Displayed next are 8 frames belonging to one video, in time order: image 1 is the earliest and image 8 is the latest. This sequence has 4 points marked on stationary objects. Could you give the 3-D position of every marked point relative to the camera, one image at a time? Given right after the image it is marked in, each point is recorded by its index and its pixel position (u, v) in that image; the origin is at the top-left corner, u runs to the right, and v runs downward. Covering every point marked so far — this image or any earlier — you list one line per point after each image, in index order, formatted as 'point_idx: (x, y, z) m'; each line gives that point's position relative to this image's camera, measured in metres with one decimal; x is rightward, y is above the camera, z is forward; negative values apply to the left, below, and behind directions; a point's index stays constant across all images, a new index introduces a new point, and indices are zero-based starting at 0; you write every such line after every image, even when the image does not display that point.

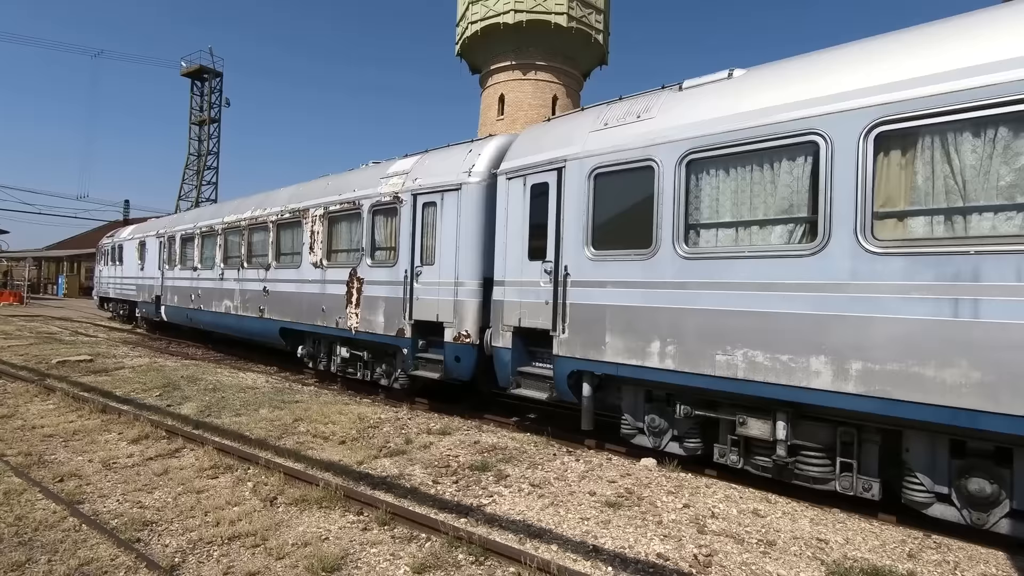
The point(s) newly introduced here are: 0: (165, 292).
0: (-9.4, -0.1, +14.8) m
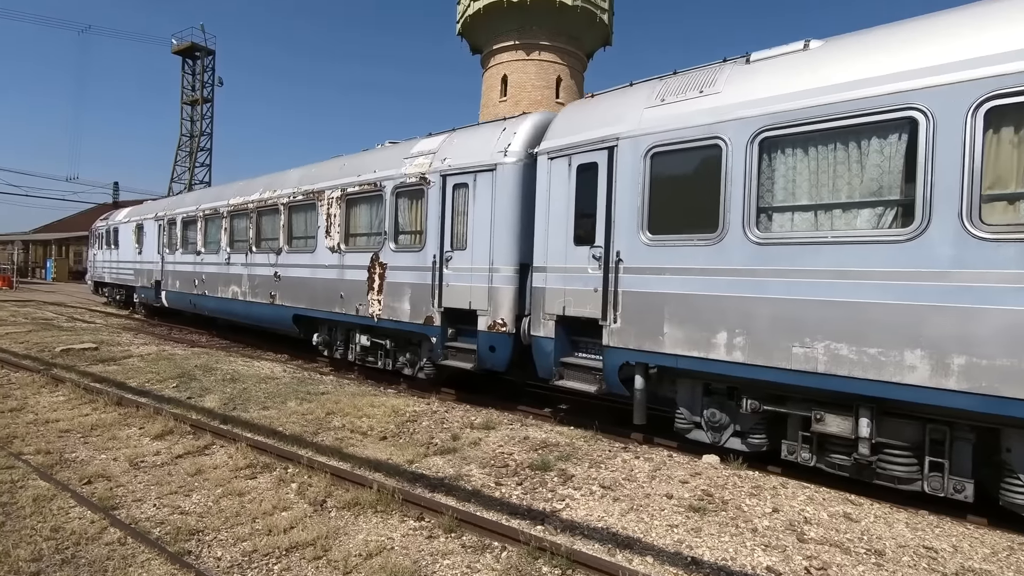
0: (-9.1, +0.3, +14.4) m
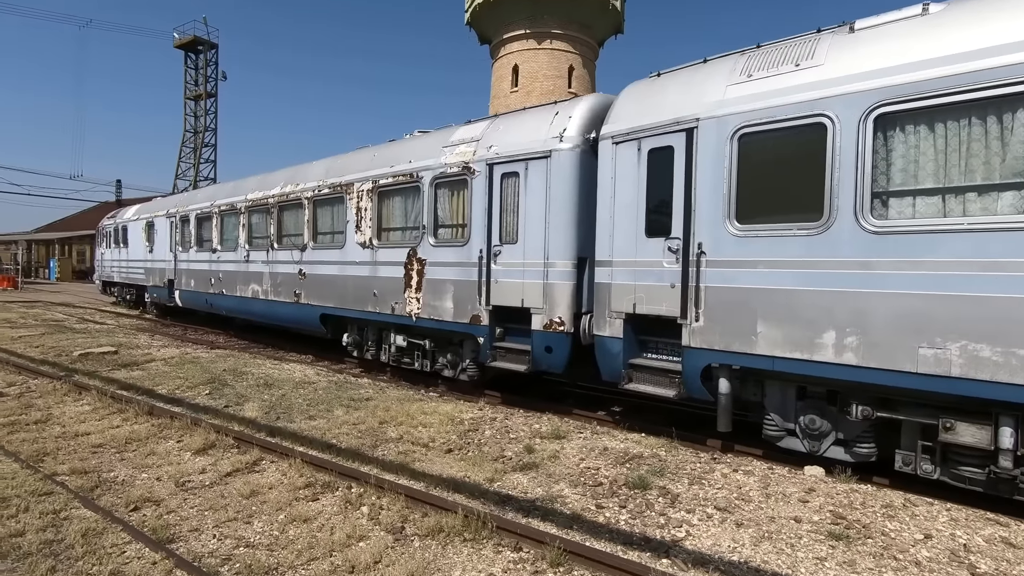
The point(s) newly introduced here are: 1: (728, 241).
0: (-8.4, +0.3, +13.9) m
1: (+1.8, +0.4, +4.5) m
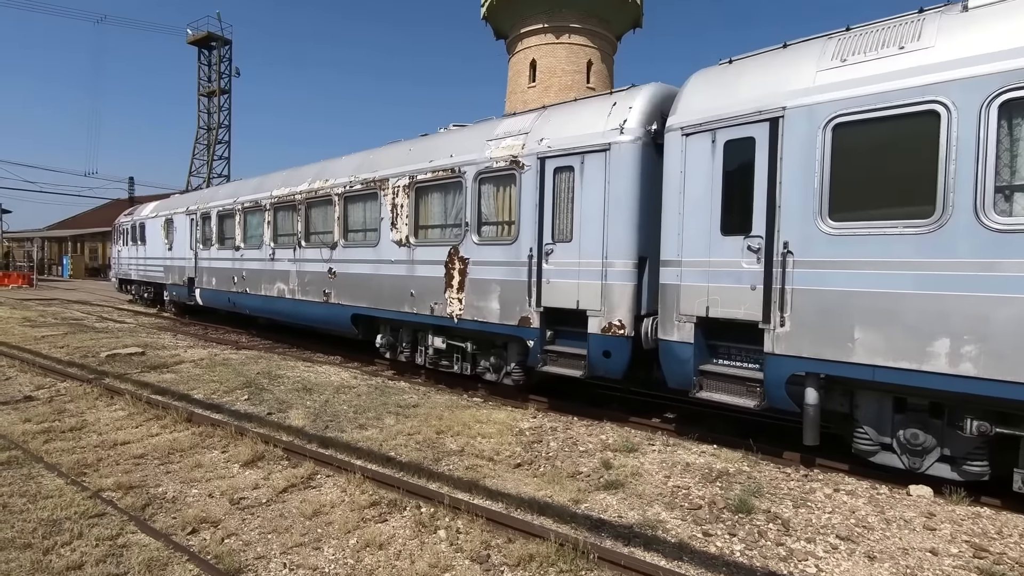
0: (-7.8, +0.3, +13.7) m
1: (+2.3, +0.4, +4.2) m
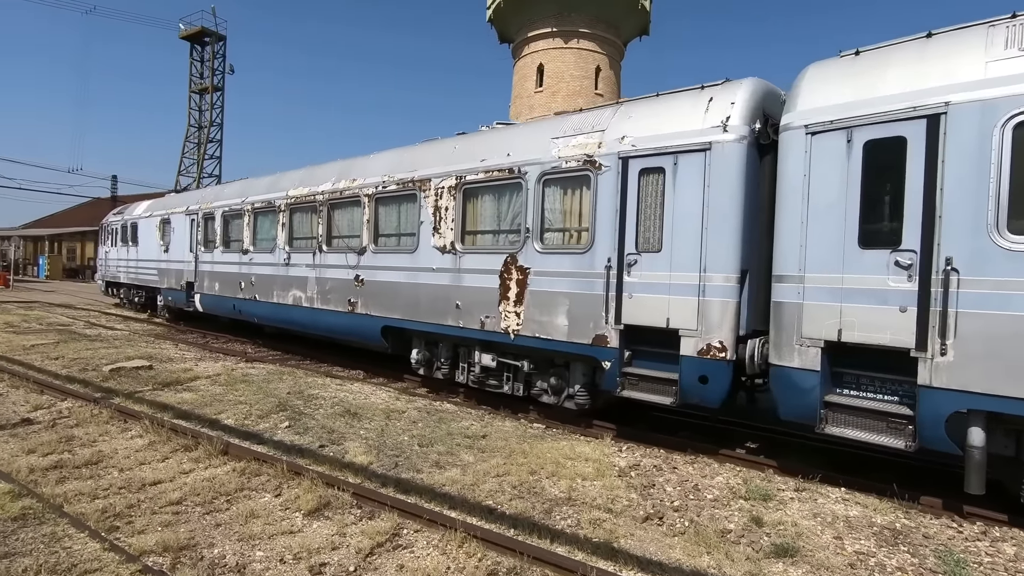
0: (-7.2, +0.2, +12.8) m
1: (+3.2, +0.2, +3.6) m
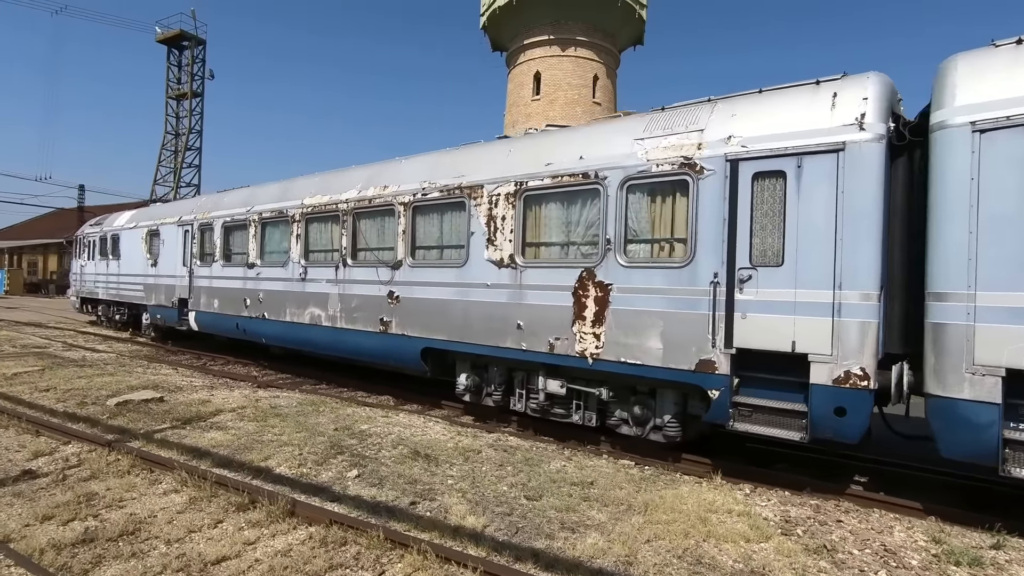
0: (-6.7, -0.1, +11.8) m
1: (+4.1, +0.1, +3.1) m
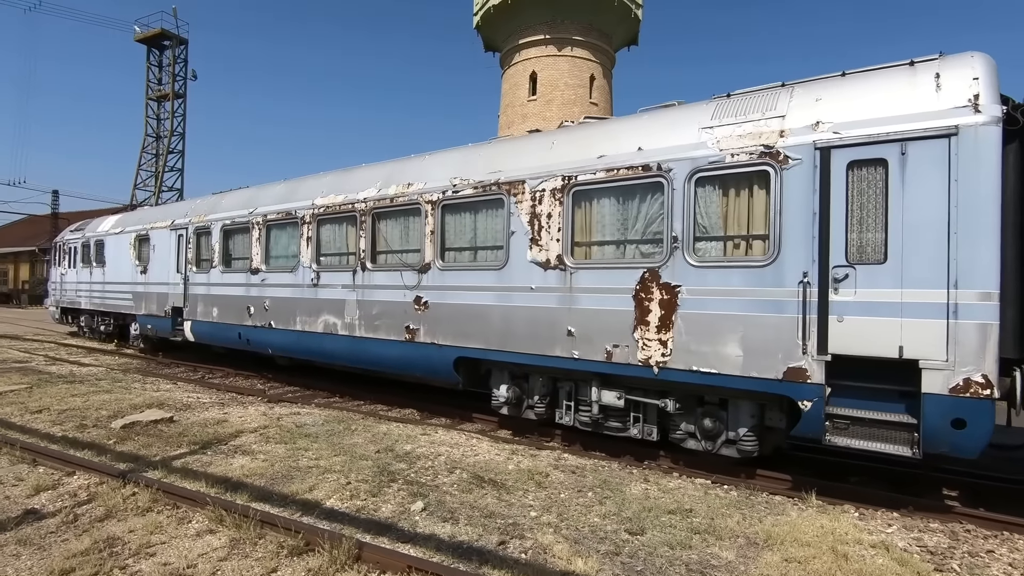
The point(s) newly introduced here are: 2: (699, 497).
0: (-6.4, -0.3, +11.0) m
1: (+4.7, +0.1, +2.7) m
2: (+1.4, -1.6, +4.1) m
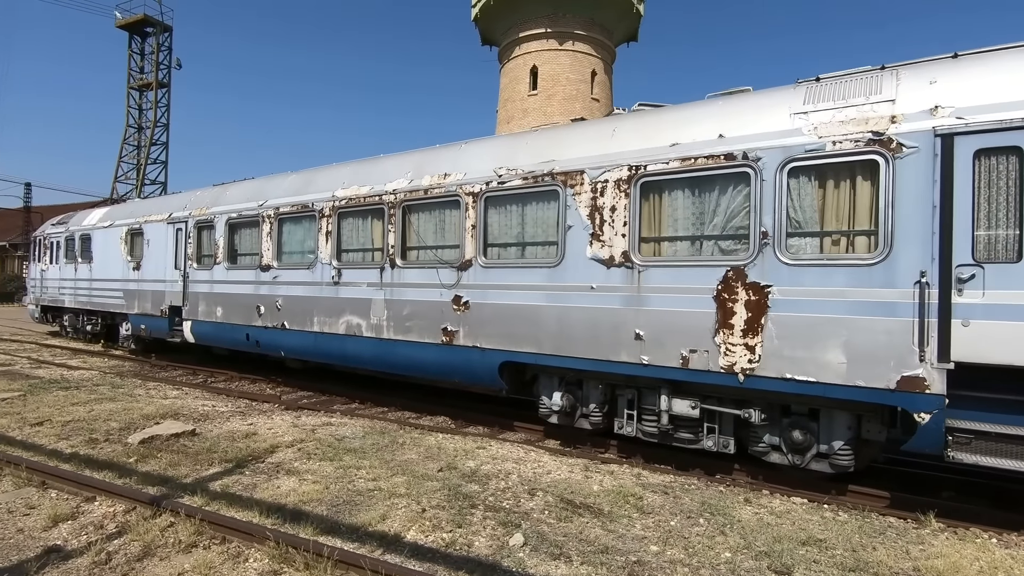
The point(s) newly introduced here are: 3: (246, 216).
0: (-6.0, -0.3, +10.3) m
1: (+5.4, +0.1, +2.4) m
2: (+2.1, -1.6, +3.7) m
3: (-4.5, +1.2, +9.4) m
